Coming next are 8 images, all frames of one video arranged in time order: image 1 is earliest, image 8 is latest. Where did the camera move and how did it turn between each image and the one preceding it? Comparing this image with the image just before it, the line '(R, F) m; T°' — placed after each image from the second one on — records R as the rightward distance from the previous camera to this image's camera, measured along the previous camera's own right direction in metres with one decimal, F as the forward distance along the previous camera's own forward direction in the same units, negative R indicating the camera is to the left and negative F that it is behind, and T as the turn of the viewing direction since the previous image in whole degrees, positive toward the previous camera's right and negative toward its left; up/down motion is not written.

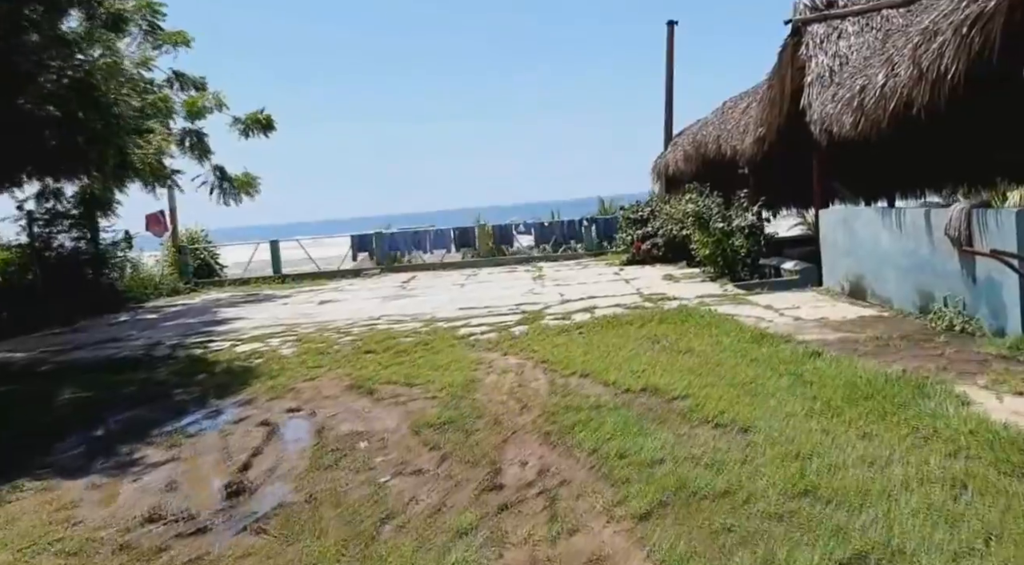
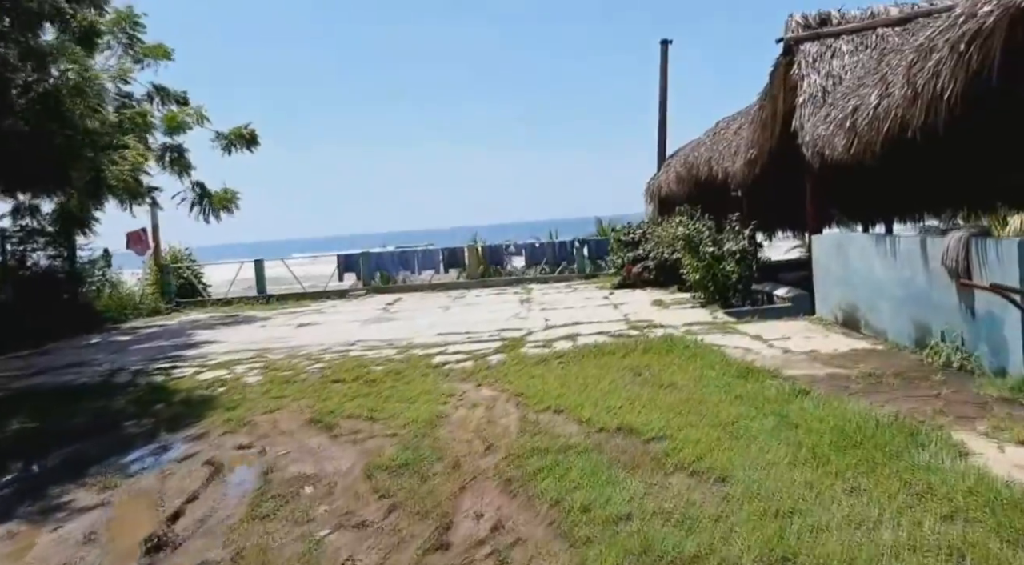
(+0.2, +0.2) m; 0°
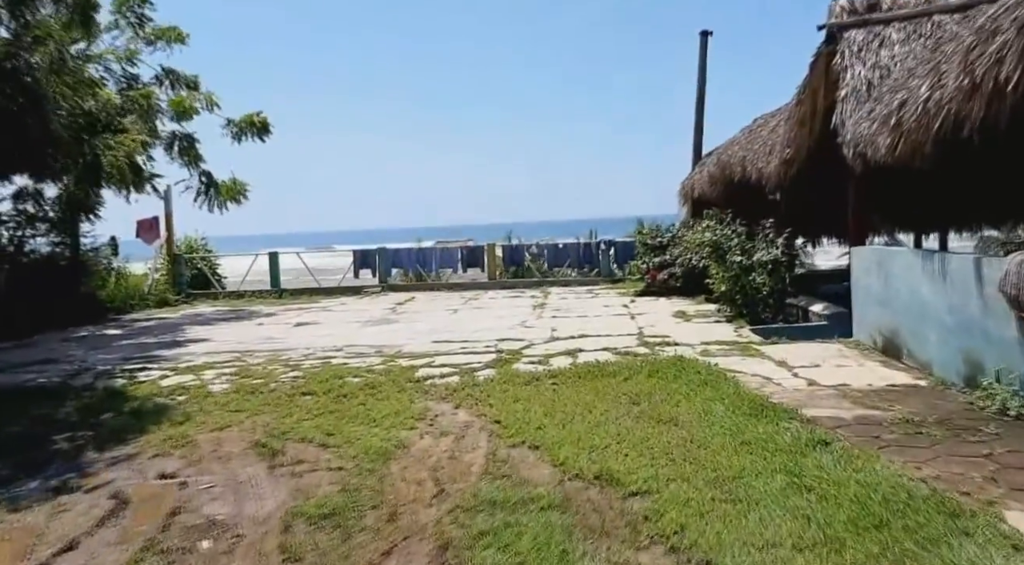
(+0.3, +0.6) m; -3°
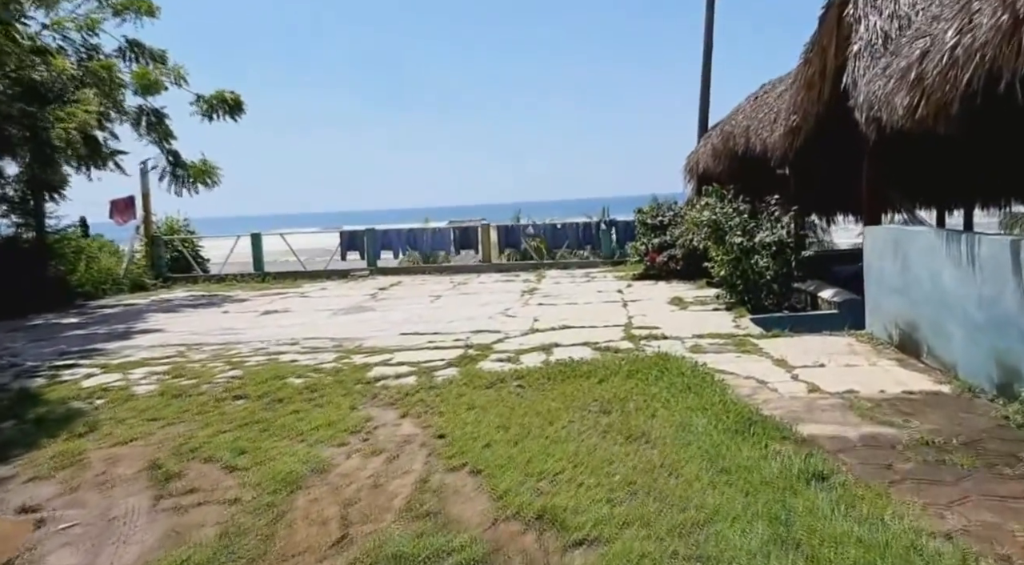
(+0.3, +0.6) m; -1°
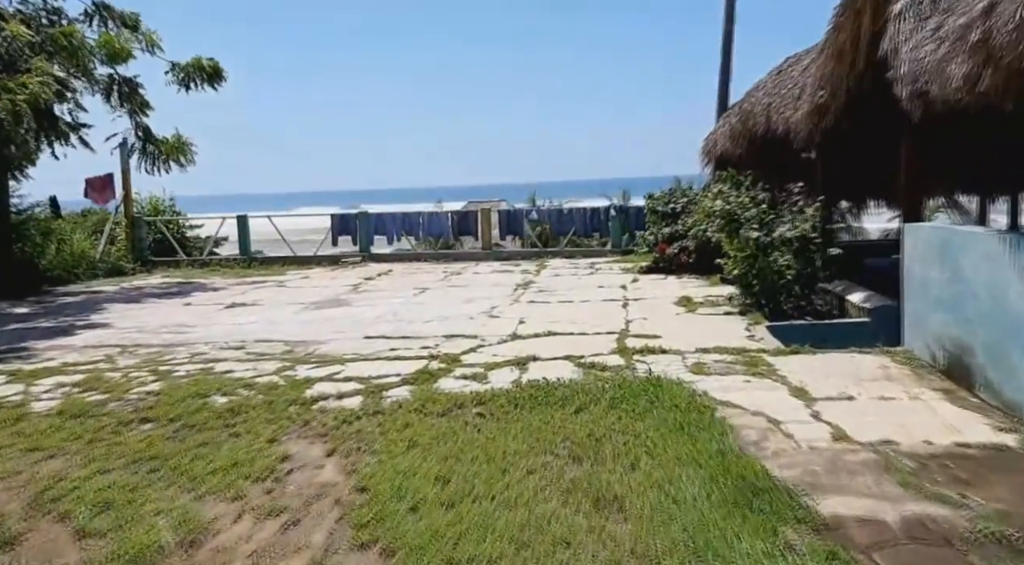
(+0.3, +0.8) m; -2°
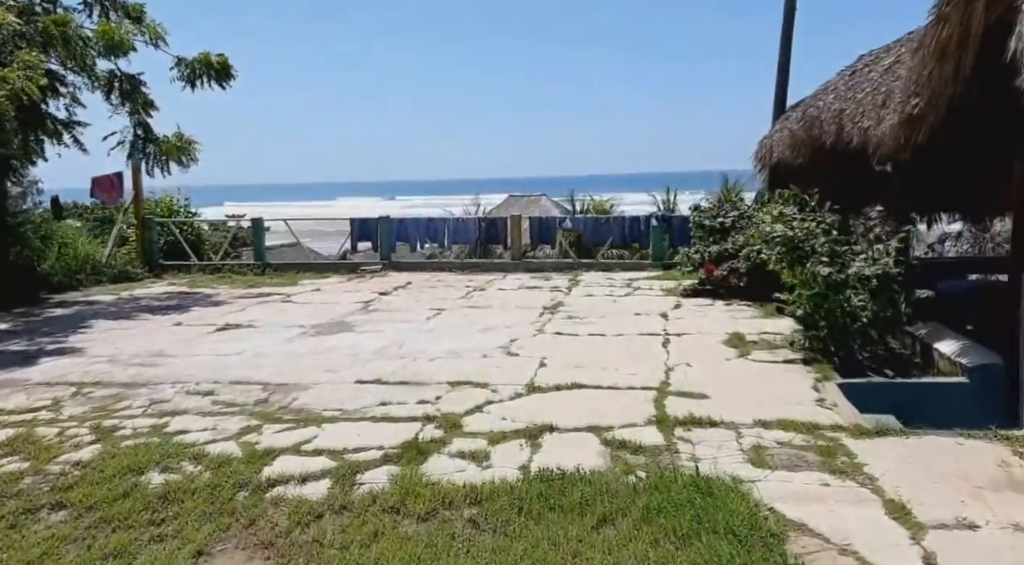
(+0.1, +0.8) m; -3°
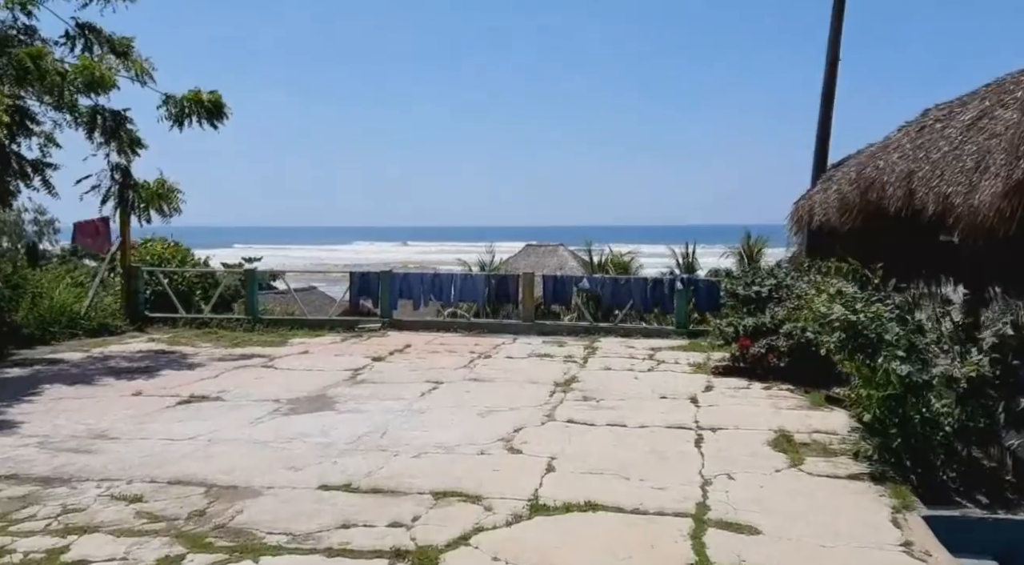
(+0.1, +0.8) m; -1°
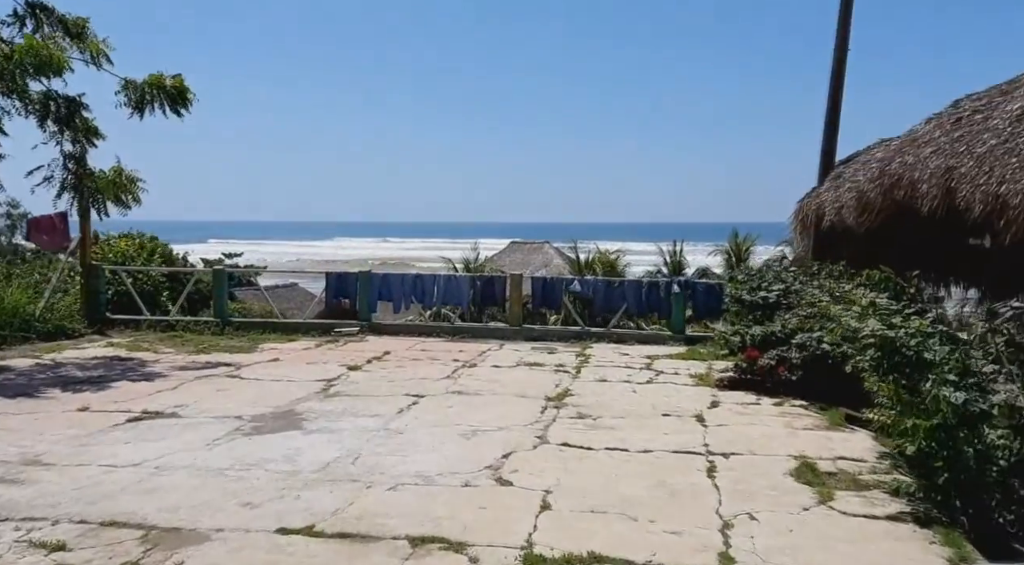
(0.0, +0.5) m; +1°
